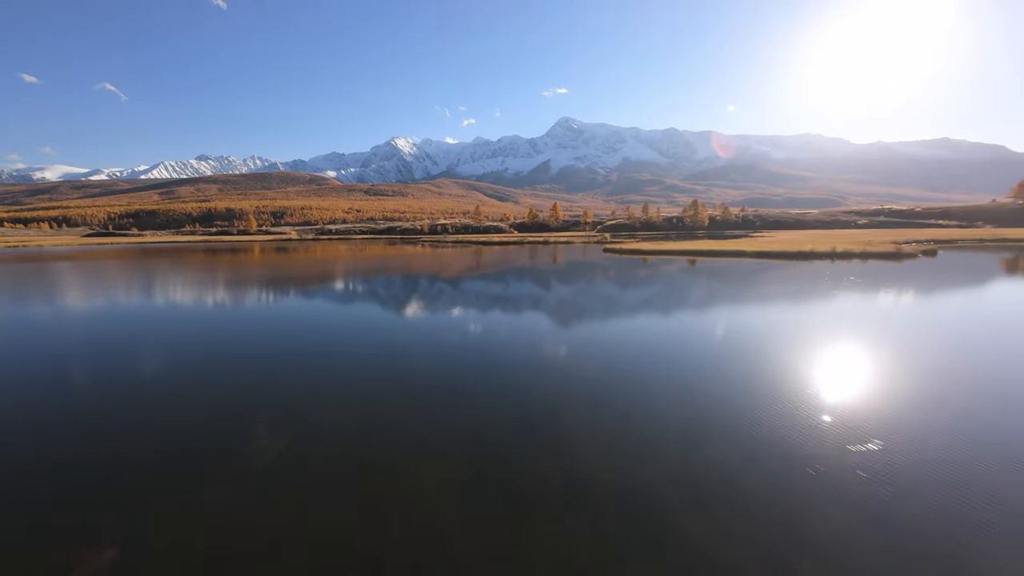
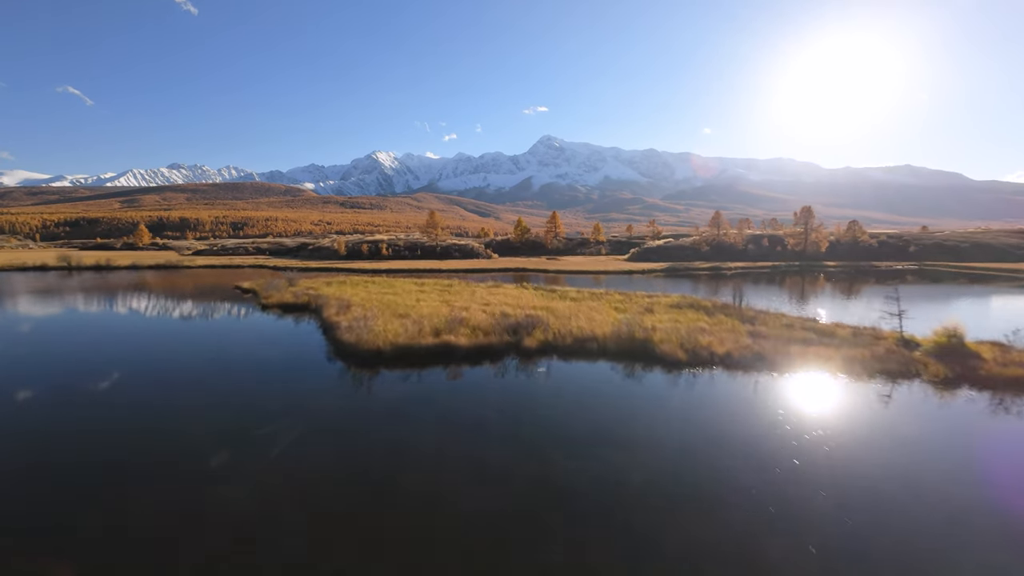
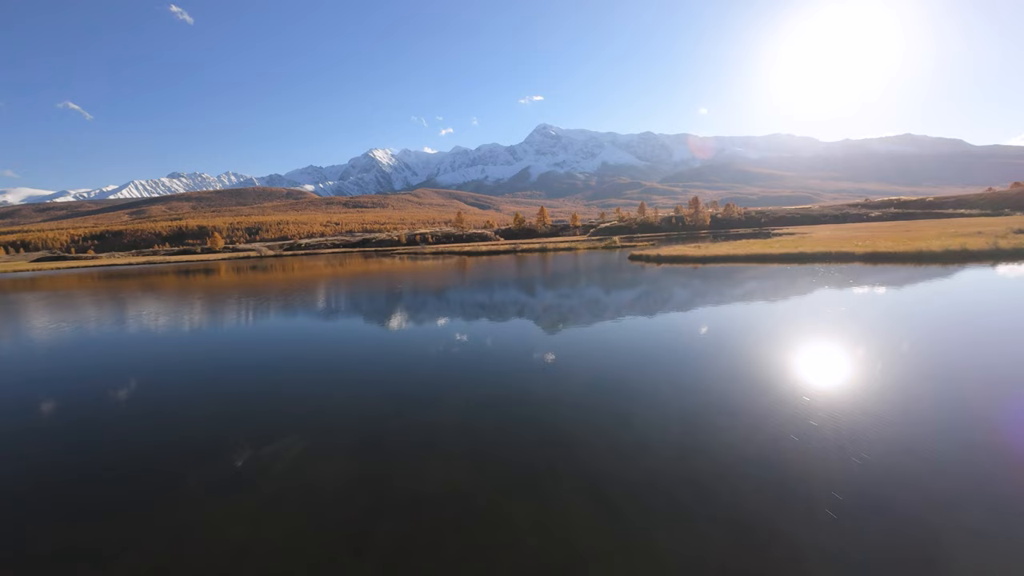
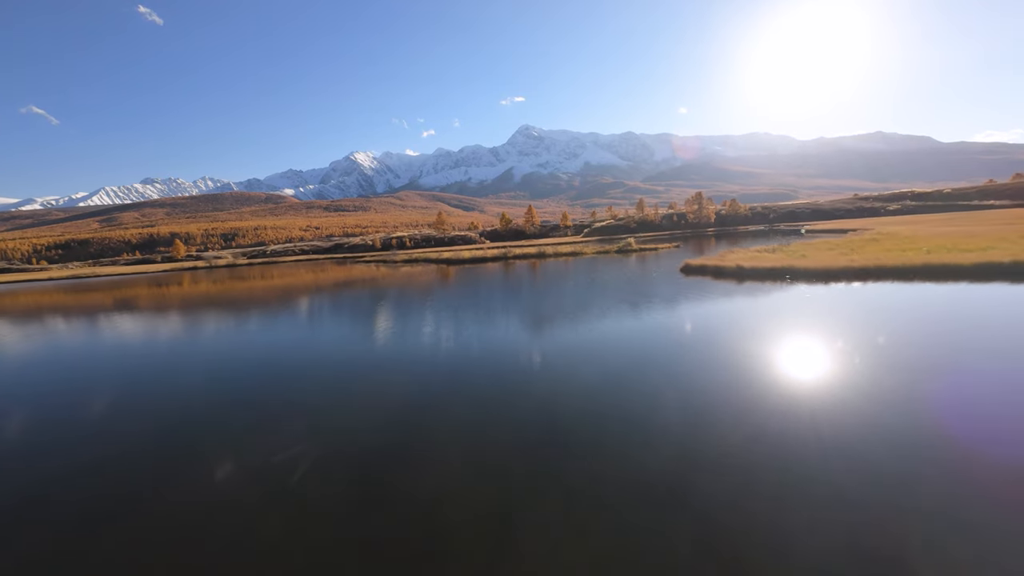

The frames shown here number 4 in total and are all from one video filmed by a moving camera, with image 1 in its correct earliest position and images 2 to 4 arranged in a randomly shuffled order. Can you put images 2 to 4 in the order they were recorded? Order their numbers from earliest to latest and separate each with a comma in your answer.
3, 4, 2
